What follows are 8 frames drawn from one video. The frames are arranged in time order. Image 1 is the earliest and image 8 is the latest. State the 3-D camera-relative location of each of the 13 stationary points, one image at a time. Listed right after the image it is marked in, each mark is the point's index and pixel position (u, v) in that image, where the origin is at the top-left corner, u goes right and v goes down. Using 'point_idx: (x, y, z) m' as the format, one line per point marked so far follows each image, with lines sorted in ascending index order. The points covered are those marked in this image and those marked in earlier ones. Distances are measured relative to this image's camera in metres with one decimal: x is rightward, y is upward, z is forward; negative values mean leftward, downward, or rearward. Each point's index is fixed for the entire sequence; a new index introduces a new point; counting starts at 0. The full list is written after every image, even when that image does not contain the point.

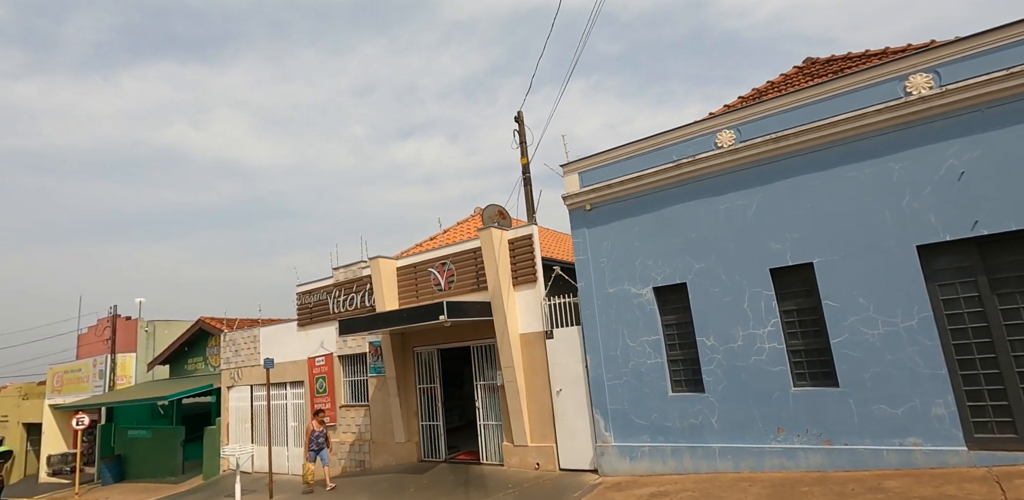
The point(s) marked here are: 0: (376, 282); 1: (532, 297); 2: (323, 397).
0: (-2.9, -0.7, +12.6) m
1: (+0.4, -0.8, +10.4) m
2: (-4.6, -3.6, +14.2) m
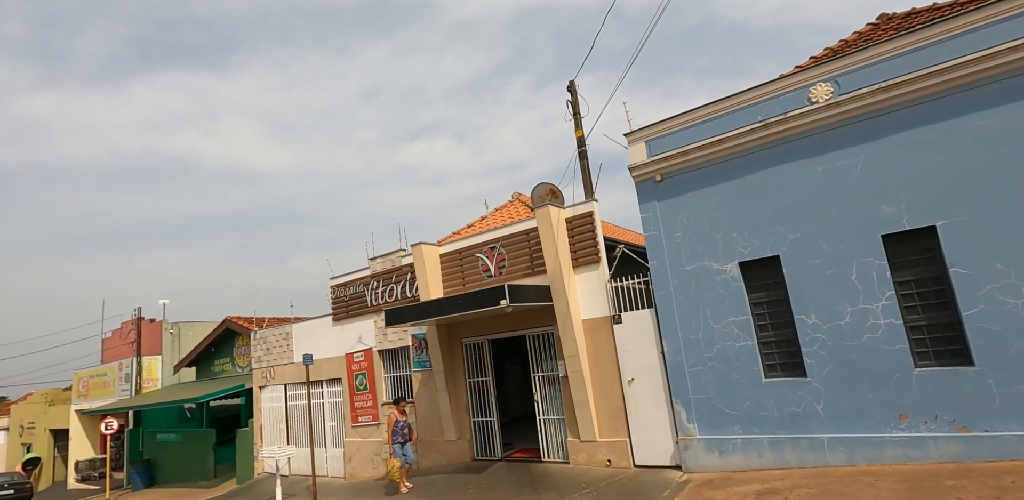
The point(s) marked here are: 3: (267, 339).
0: (-1.9, -0.4, +11.9) m
1: (+1.3, -0.5, +9.6) m
2: (-3.4, -3.3, +13.5) m
3: (-7.1, -2.6, +16.8) m
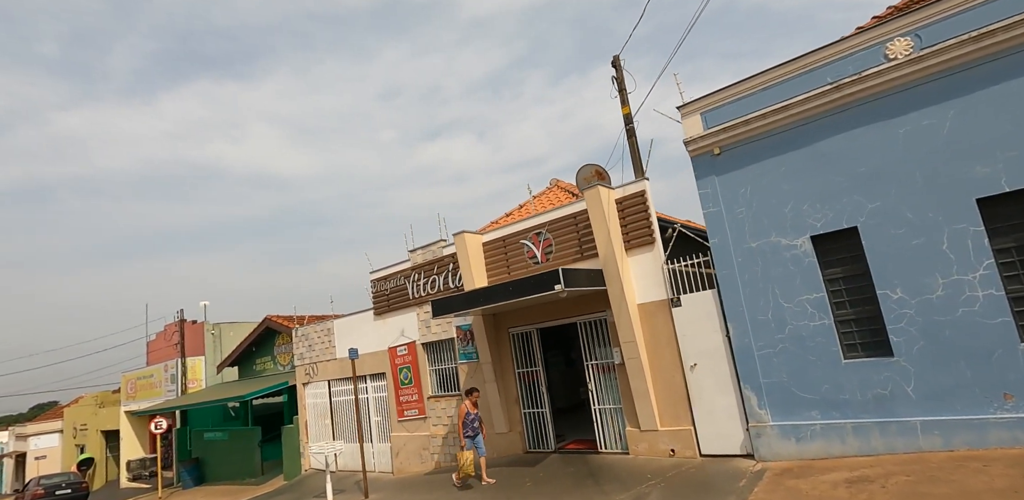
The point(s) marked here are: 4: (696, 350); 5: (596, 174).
0: (-1.0, -0.2, +11.6) m
1: (+2.1, -0.2, +9.1) m
2: (-2.4, -3.1, +13.3) m
3: (-5.9, -2.5, +16.8) m
4: (+2.6, -1.4, +8.4) m
5: (+1.5, +1.4, +10.6) m
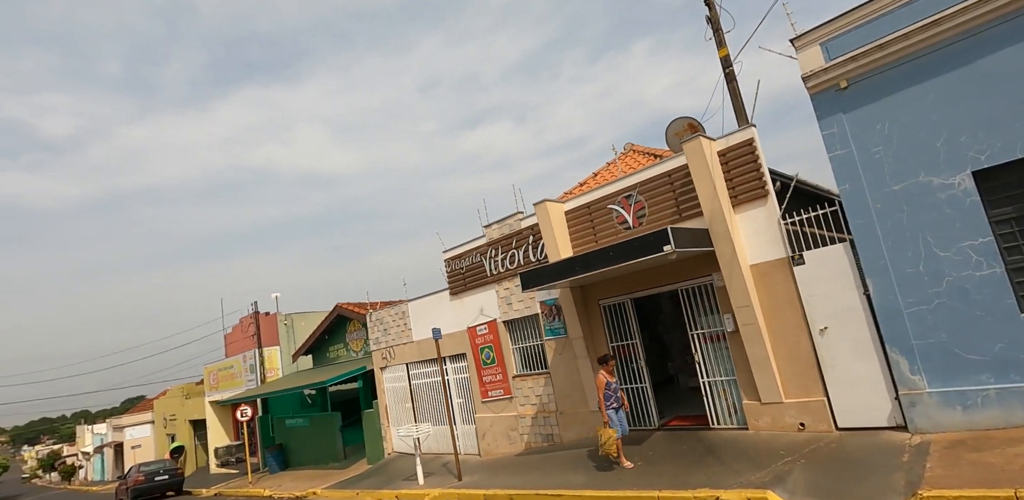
0: (+0.6, +0.4, +10.9) m
1: (+3.5, +0.5, +8.2) m
2: (-0.5, -2.6, +12.8) m
3: (-3.7, -2.0, +16.6) m
4: (+4.0, -0.8, +7.5) m
5: (+2.9, +2.0, +9.7) m
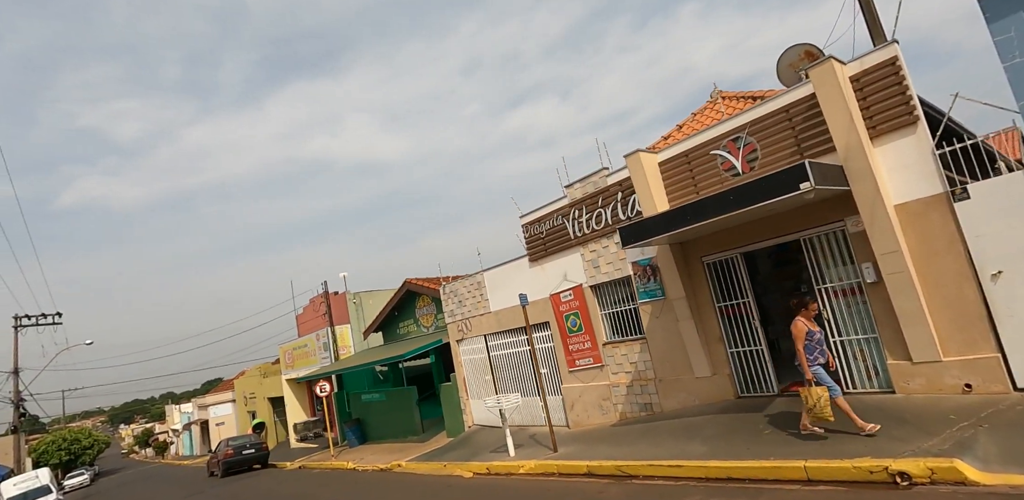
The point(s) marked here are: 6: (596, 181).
0: (+2.2, +1.1, +10.0) m
1: (+4.8, +1.2, +7.1) m
2: (+1.4, -1.8, +12.1) m
3: (-1.5, -1.1, +16.2) m
4: (+5.3, 0.0, +6.3) m
5: (+4.3, +2.8, +8.6) m
6: (+1.6, +1.4, +11.5) m
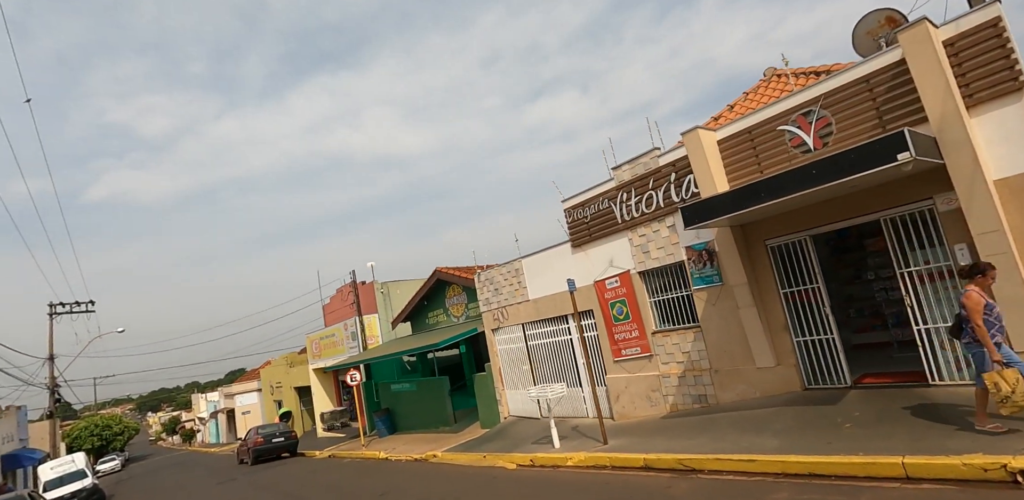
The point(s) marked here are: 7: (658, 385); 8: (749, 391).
0: (+3.0, +1.4, +9.5) m
1: (+5.5, +1.5, +6.4) m
2: (+2.2, -1.5, +11.6) m
3: (-0.5, -0.8, +15.8) m
4: (+5.9, +0.2, +5.7) m
5: (+5.1, +3.1, +8.0) m
6: (+2.5, +1.6, +10.9) m
7: (+2.7, -2.5, +10.9) m
8: (+3.8, -2.3, +9.4) m
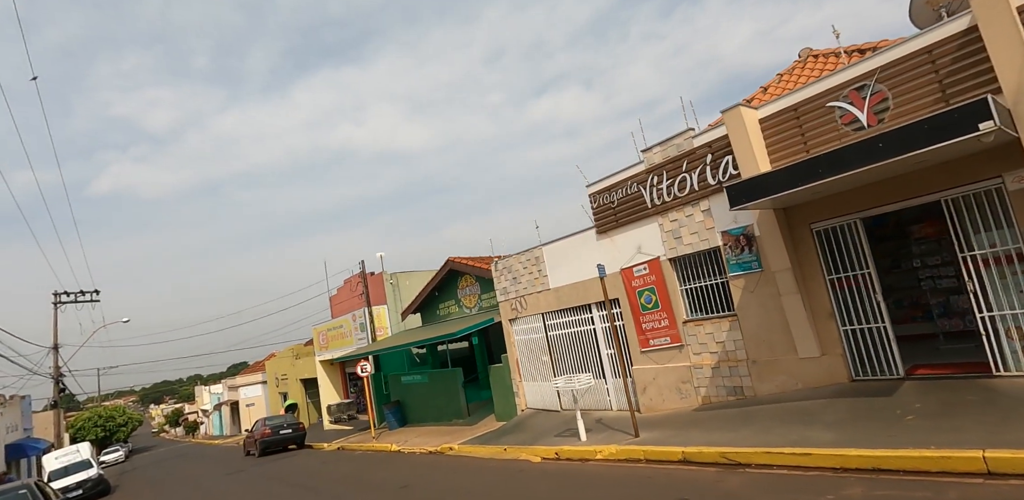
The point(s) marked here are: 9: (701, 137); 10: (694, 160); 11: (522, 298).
0: (+3.5, +1.7, +9.0) m
1: (+6.0, +1.7, +5.9) m
2: (+2.7, -1.2, +11.2) m
3: (0.0, -0.5, +15.3) m
4: (+6.4, +0.4, +5.2) m
5: (+5.6, +3.3, +7.5) m
6: (+3.0, +1.9, +10.5) m
7: (+3.2, -2.3, +10.5) m
8: (+4.2, -2.0, +8.9) m
9: (+3.3, +2.0, +10.1) m
10: (+3.1, +1.6, +10.2) m
11: (+0.3, -1.2, +14.9) m
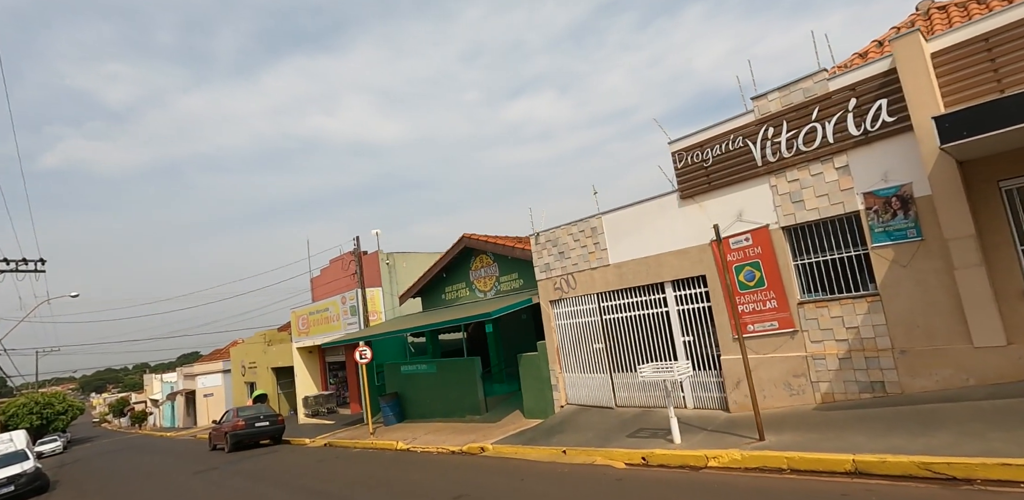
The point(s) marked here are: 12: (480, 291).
0: (+4.9, +2.2, +7.3) m
1: (+7.6, +2.0, +4.4) m
2: (+3.9, -0.7, +9.4) m
3: (+0.9, +0.2, +13.3) m
4: (+8.0, +0.7, +3.7) m
5: (+7.2, +3.7, +5.9) m
6: (+4.4, +2.4, +8.7) m
7: (+4.3, -1.8, +8.7) m
8: (+5.5, -1.6, +7.2) m
9: (+4.7, +2.4, +8.4) m
10: (+4.5, +2.1, +8.4) m
11: (+1.2, -0.6, +12.9) m
12: (-1.1, -1.3, +19.3) m
